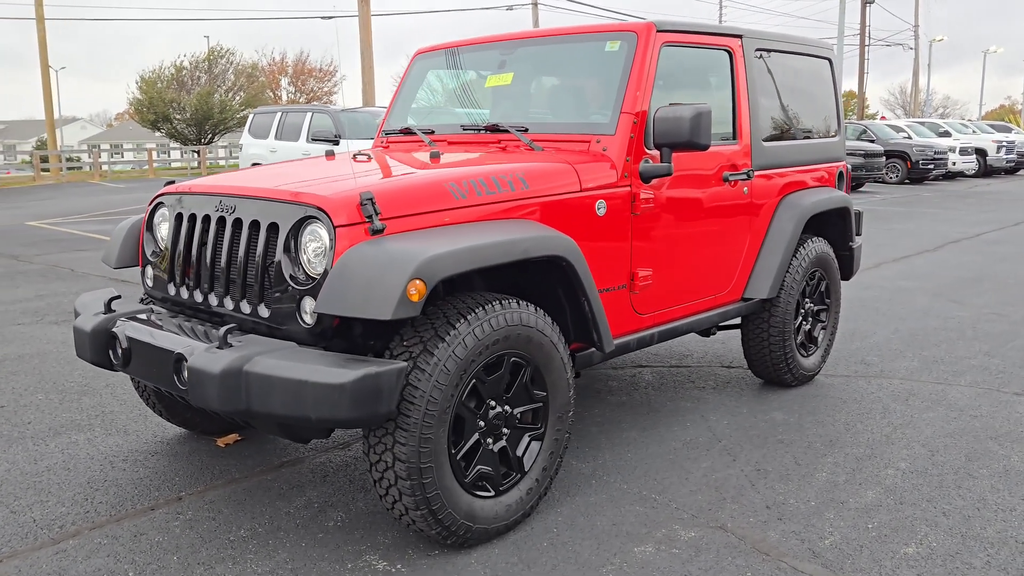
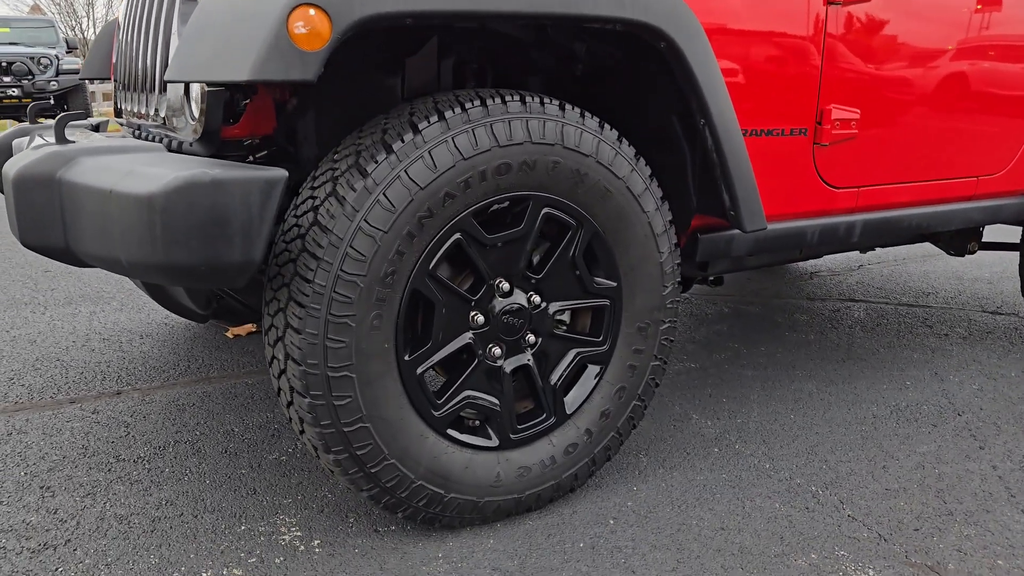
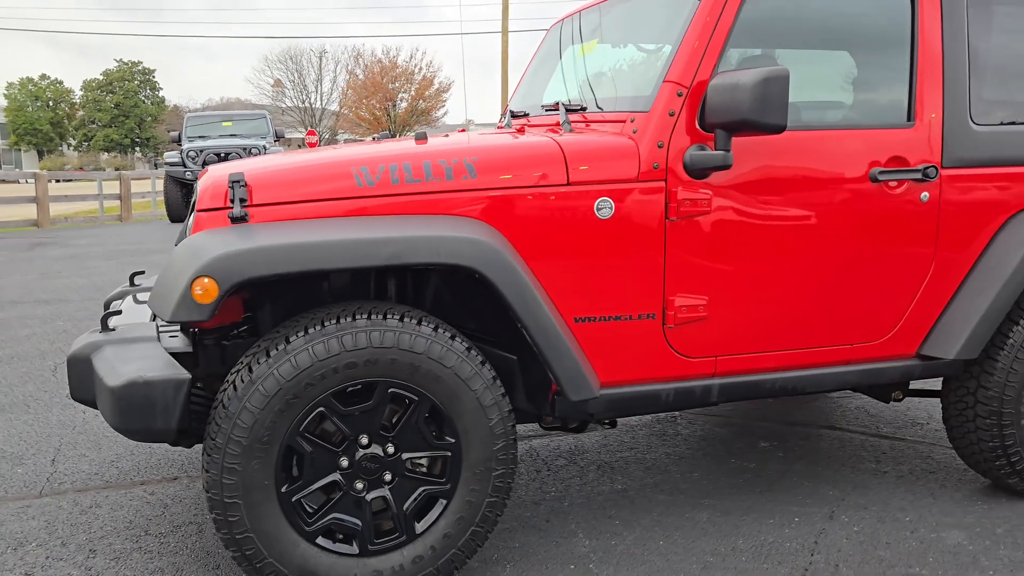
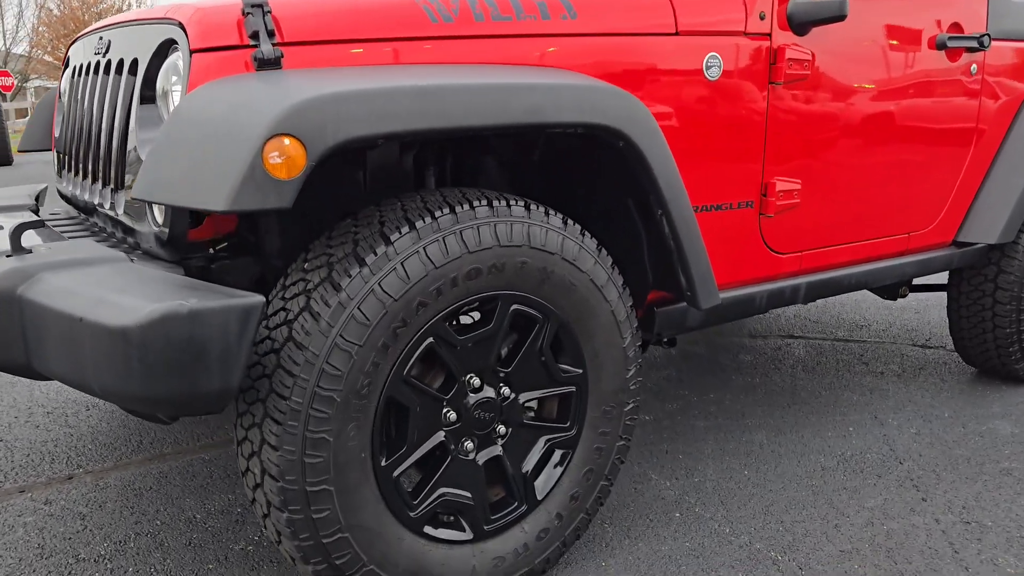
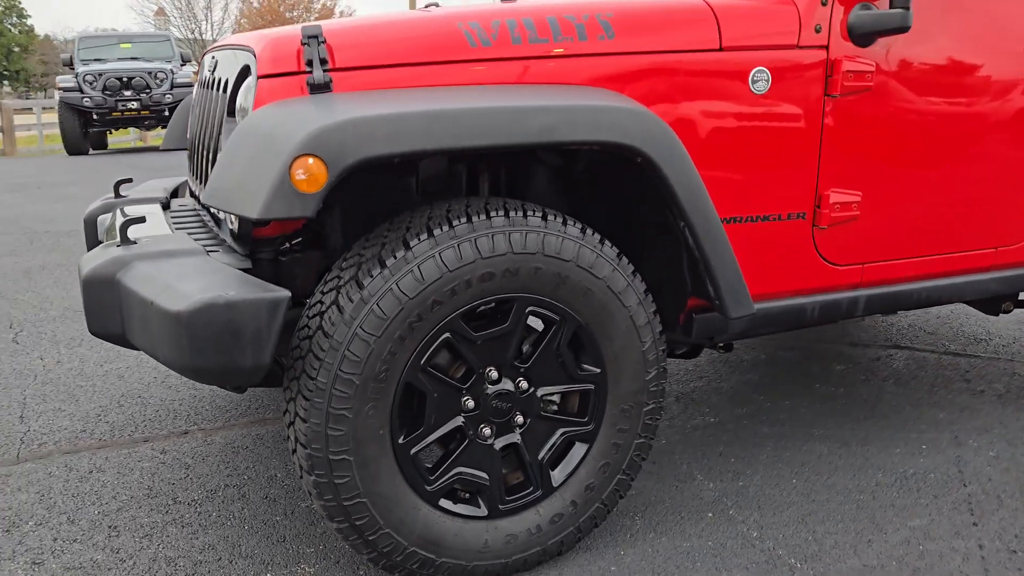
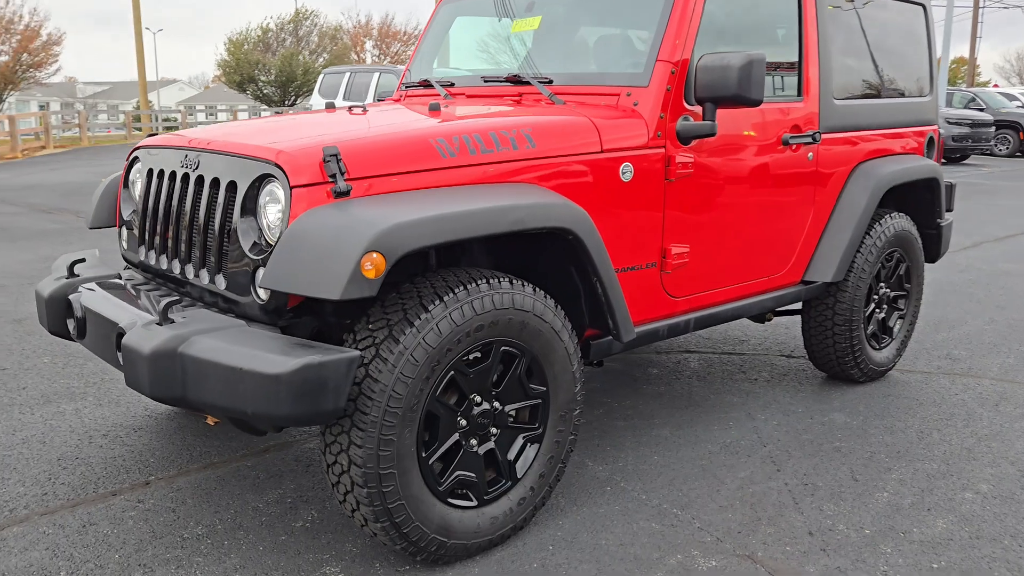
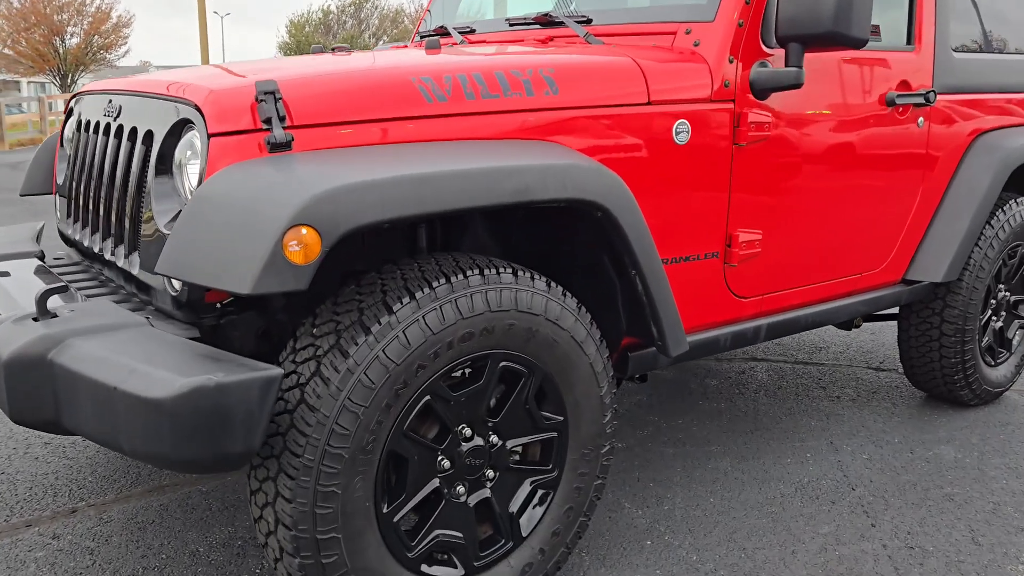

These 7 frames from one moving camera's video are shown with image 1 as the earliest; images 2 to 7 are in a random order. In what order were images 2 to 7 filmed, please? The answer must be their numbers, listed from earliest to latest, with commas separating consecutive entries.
6, 7, 4, 2, 5, 3
